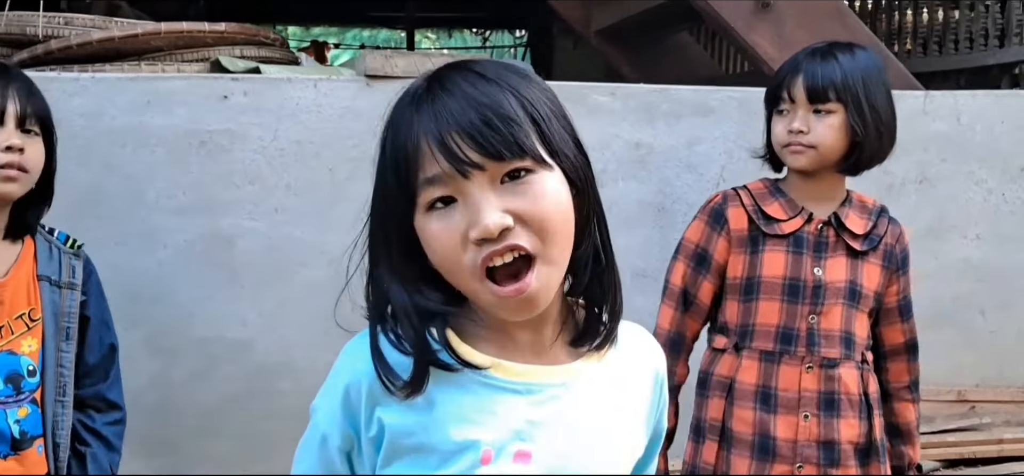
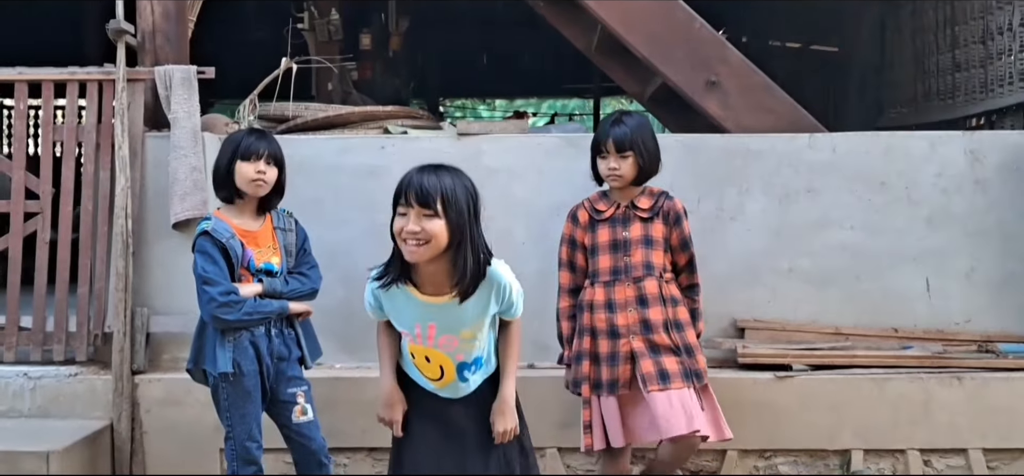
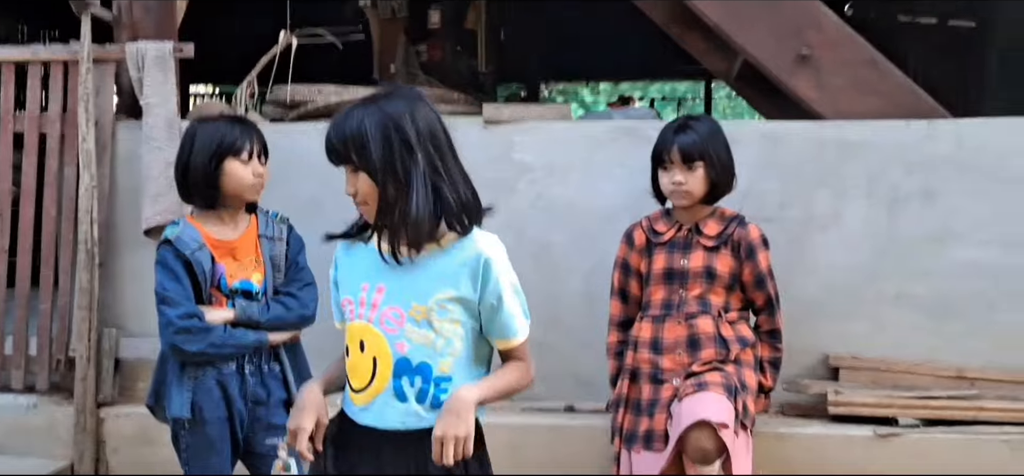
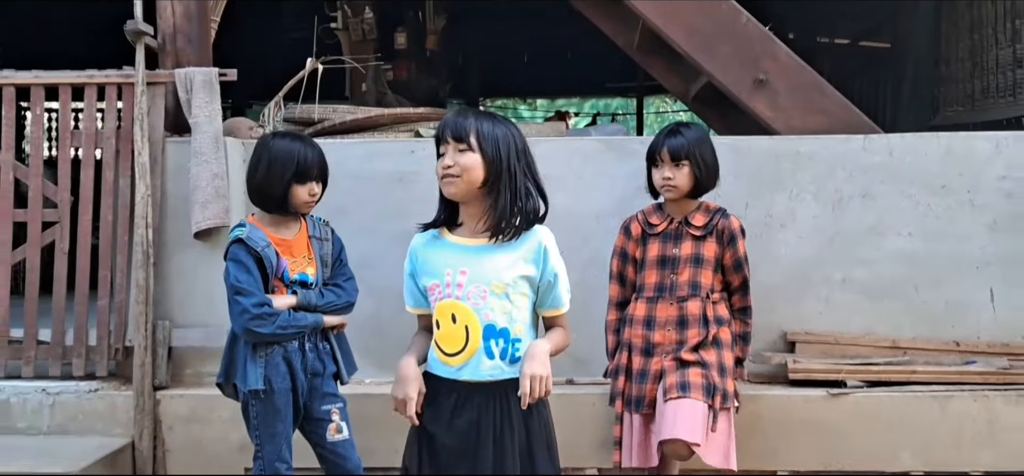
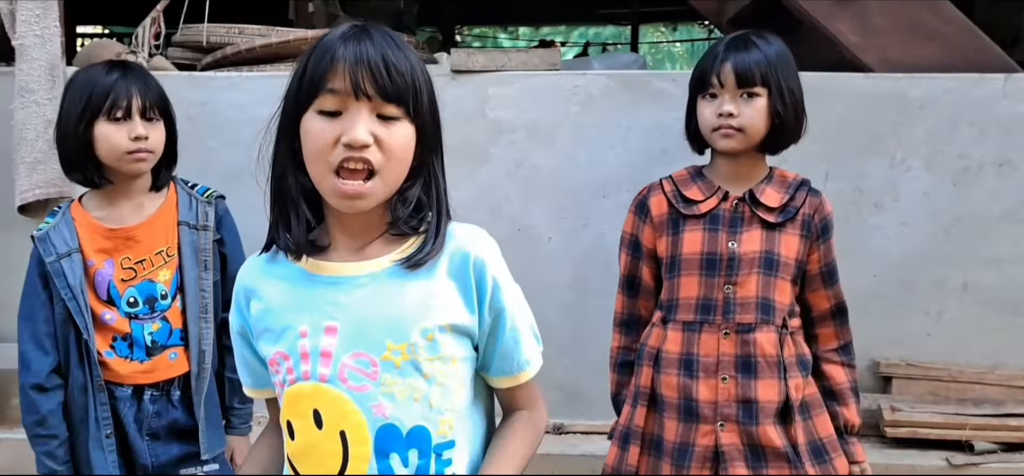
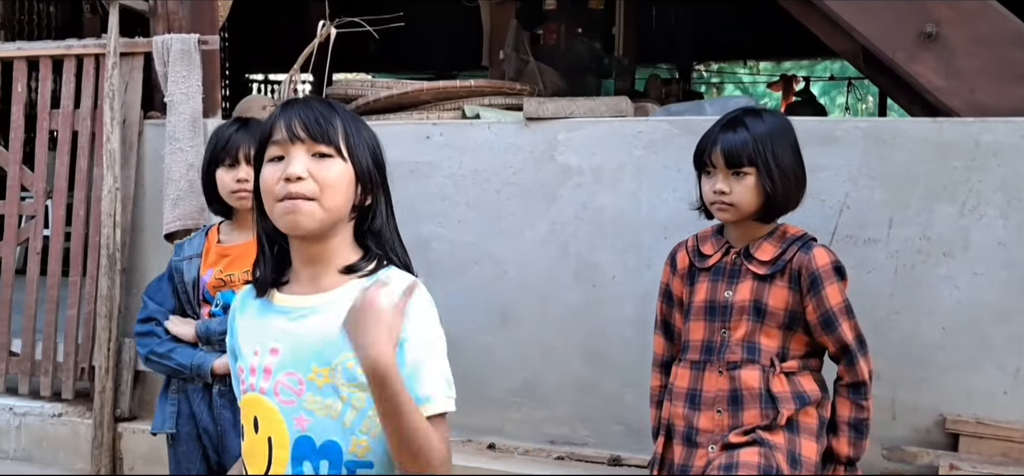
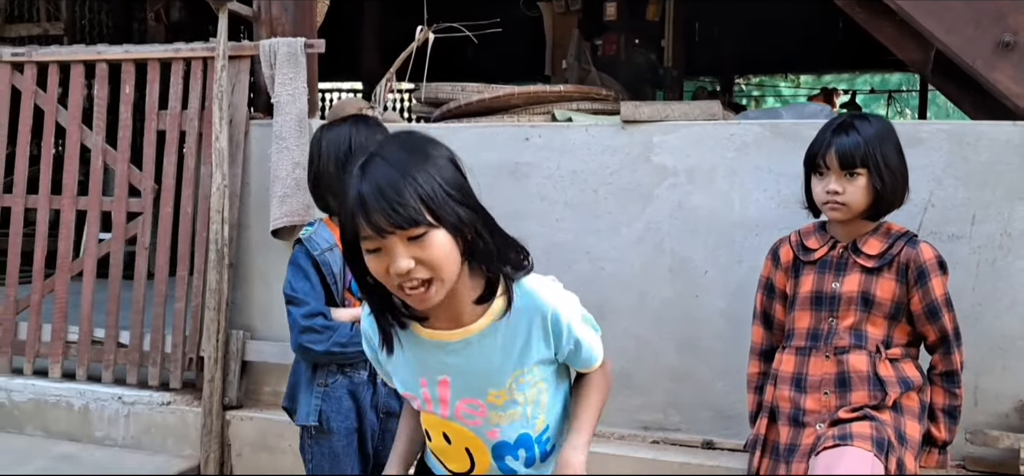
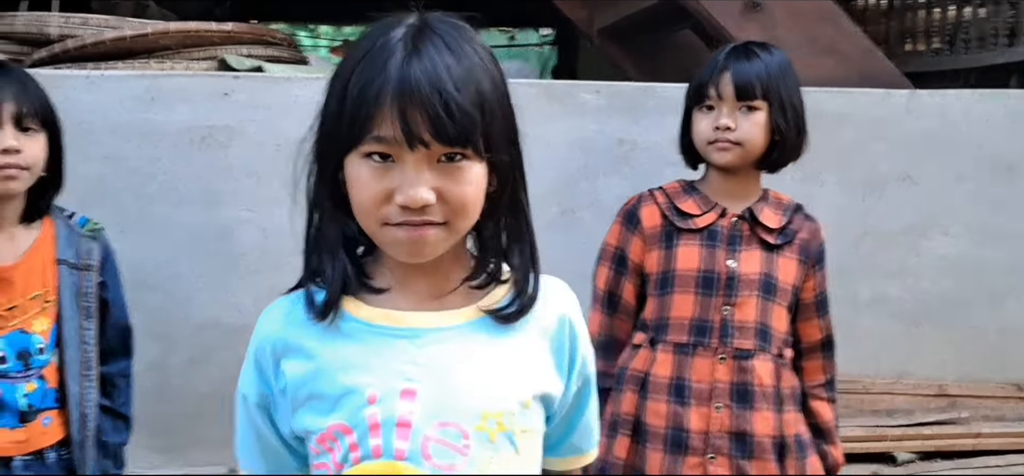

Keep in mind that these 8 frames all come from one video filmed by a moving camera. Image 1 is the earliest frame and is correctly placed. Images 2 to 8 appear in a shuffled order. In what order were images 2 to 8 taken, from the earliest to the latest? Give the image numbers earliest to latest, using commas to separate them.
8, 5, 6, 7, 3, 4, 2
